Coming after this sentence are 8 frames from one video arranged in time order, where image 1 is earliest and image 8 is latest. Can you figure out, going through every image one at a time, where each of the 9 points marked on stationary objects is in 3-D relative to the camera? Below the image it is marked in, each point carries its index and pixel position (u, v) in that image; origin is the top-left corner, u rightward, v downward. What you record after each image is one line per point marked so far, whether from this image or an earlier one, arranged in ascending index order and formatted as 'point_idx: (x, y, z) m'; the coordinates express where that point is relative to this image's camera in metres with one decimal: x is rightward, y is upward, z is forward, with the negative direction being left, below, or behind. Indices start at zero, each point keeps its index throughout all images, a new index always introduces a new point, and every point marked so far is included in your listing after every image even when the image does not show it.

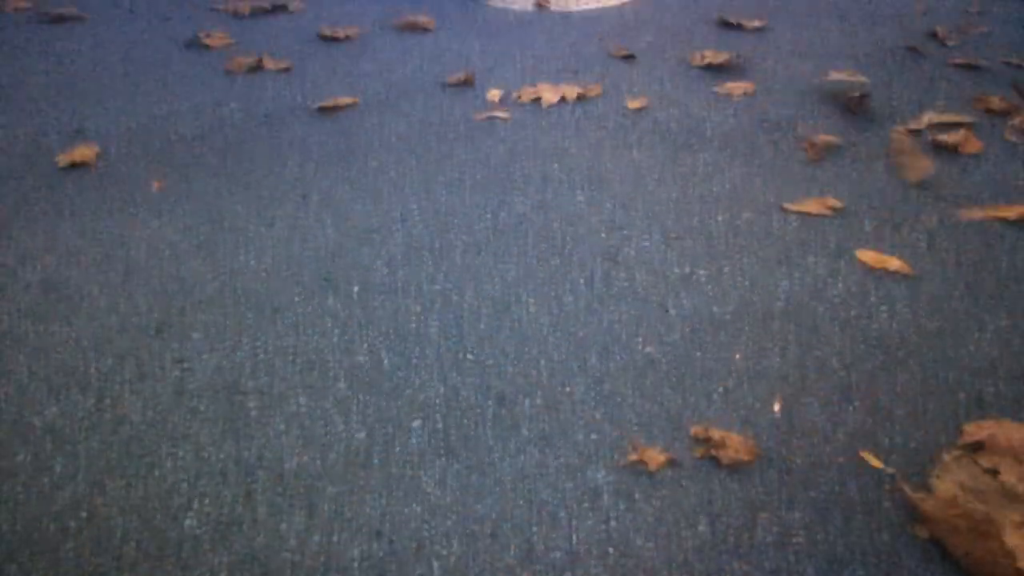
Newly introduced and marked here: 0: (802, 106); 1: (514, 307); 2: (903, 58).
0: (+0.7, +0.4, +2.4) m
1: (0.0, 0.0, +1.4) m
2: (+1.1, +0.6, +2.9) m
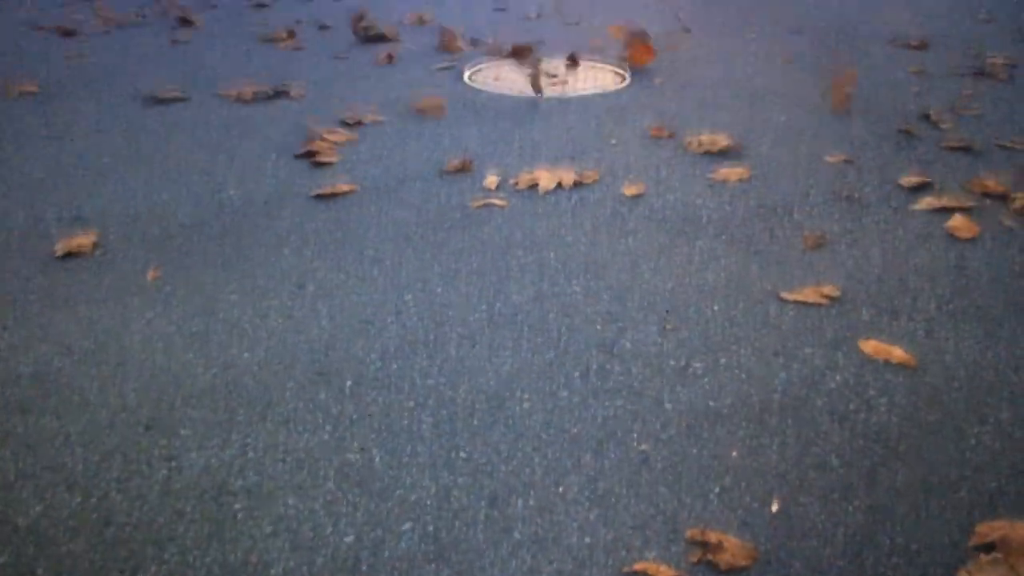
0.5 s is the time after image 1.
0: (+0.7, +0.2, +2.4) m
1: (0.0, -0.2, +1.4) m
2: (+1.1, +0.4, +2.9) m
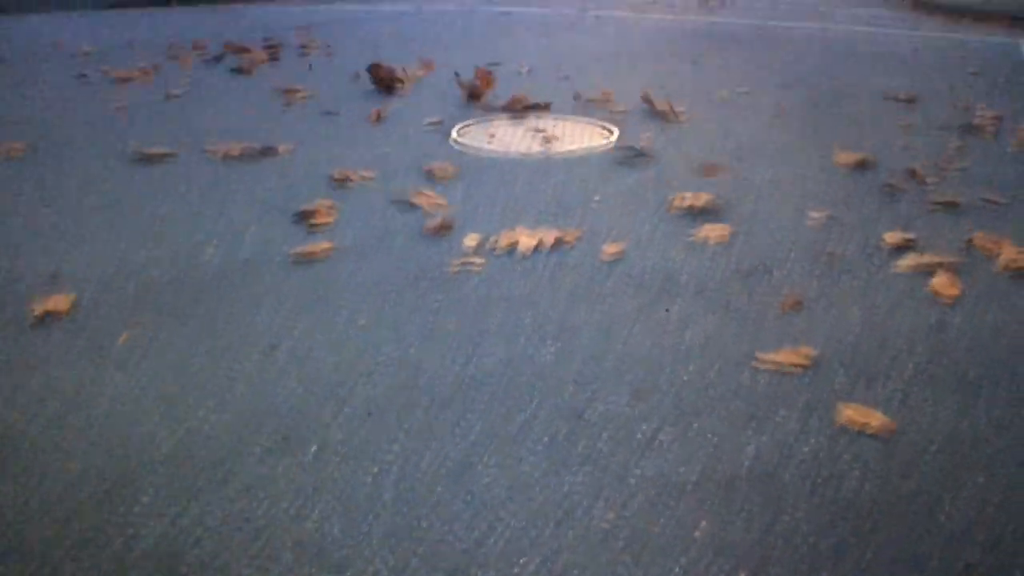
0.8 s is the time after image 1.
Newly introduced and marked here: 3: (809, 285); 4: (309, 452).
0: (+0.6, +0.1, +2.4) m
1: (-0.1, -0.2, +1.4) m
2: (+1.0, +0.3, +2.9) m
3: (+0.6, 0.0, +2.1) m
4: (-0.3, -0.2, +1.5) m
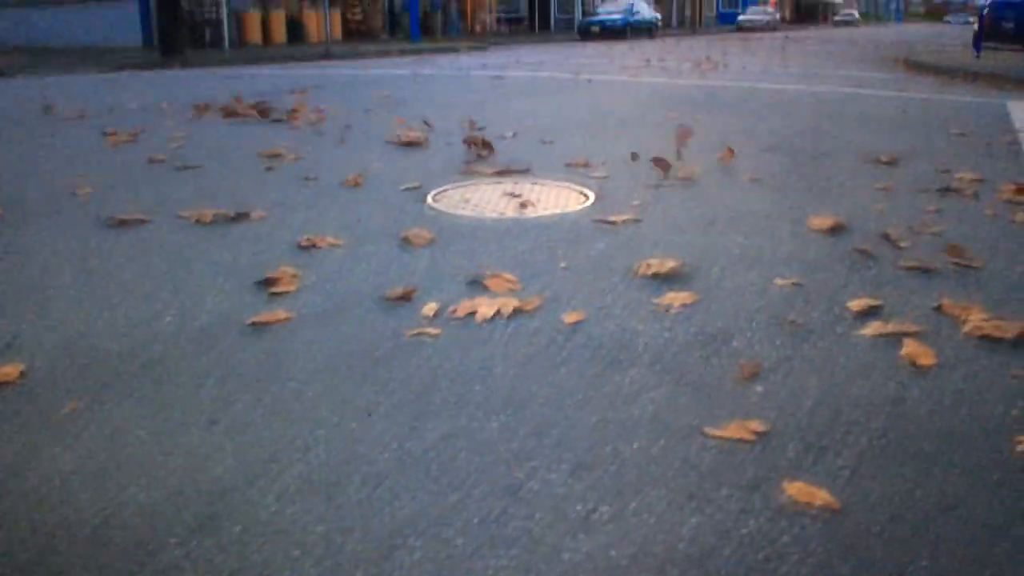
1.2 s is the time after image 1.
0: (+0.5, -0.1, +2.3) m
1: (-0.1, -0.3, +1.4) m
2: (+1.0, +0.1, +2.9) m
3: (+0.5, -0.1, +2.1) m
4: (-0.4, -0.3, +1.4) m
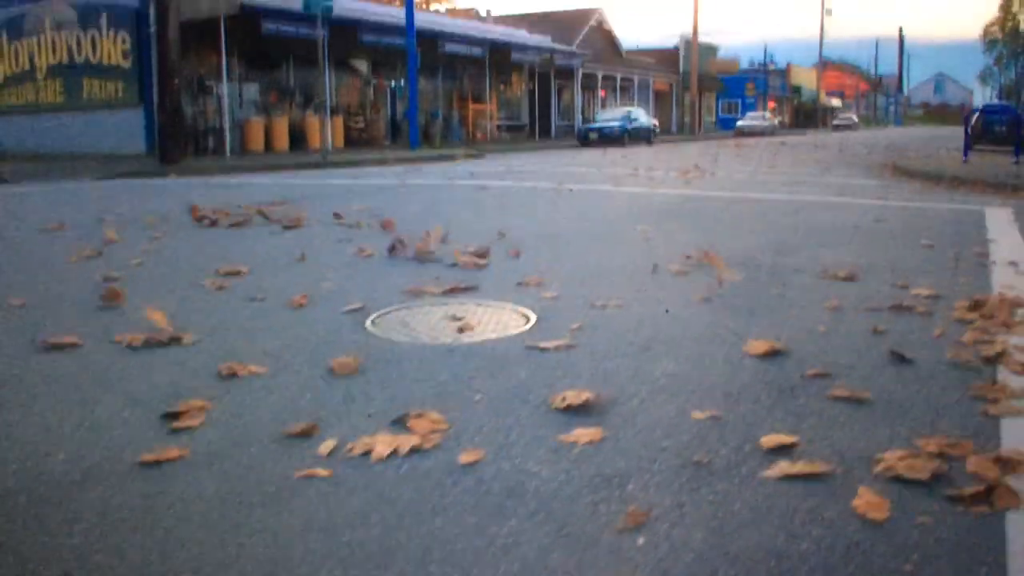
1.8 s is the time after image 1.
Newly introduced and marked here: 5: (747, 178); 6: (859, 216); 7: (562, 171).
0: (+0.3, -0.4, +2.3) m
1: (-0.4, -0.6, +1.3) m
2: (+0.7, -0.3, +2.8) m
3: (+0.3, -0.4, +2.0) m
4: (-0.6, -0.5, +1.3) m
5: (+2.9, +1.3, +12.6) m
6: (+2.6, +0.5, +7.8) m
7: (+0.7, +1.5, +13.8) m
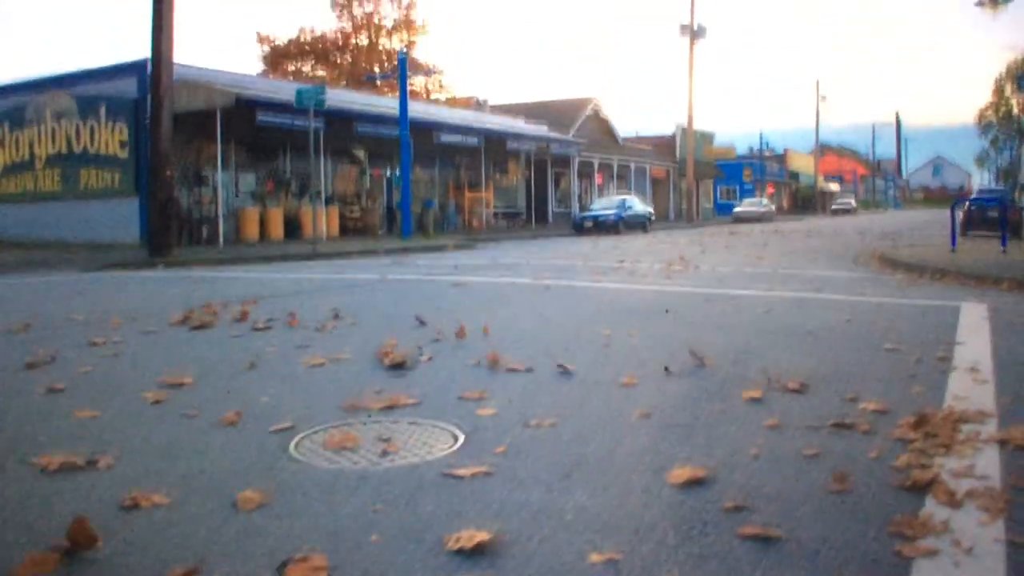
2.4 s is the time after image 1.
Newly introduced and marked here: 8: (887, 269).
0: (0.0, -0.7, +2.2) m
1: (-0.6, -0.8, +1.2) m
2: (+0.5, -0.6, +2.7) m
3: (0.0, -0.7, +1.9) m
4: (-0.9, -0.8, +1.2) m
5: (+2.6, +0.2, +12.6) m
6: (+2.4, -0.2, +7.7) m
7: (+0.4, +0.3, +13.8) m
8: (+5.0, +0.3, +13.9) m
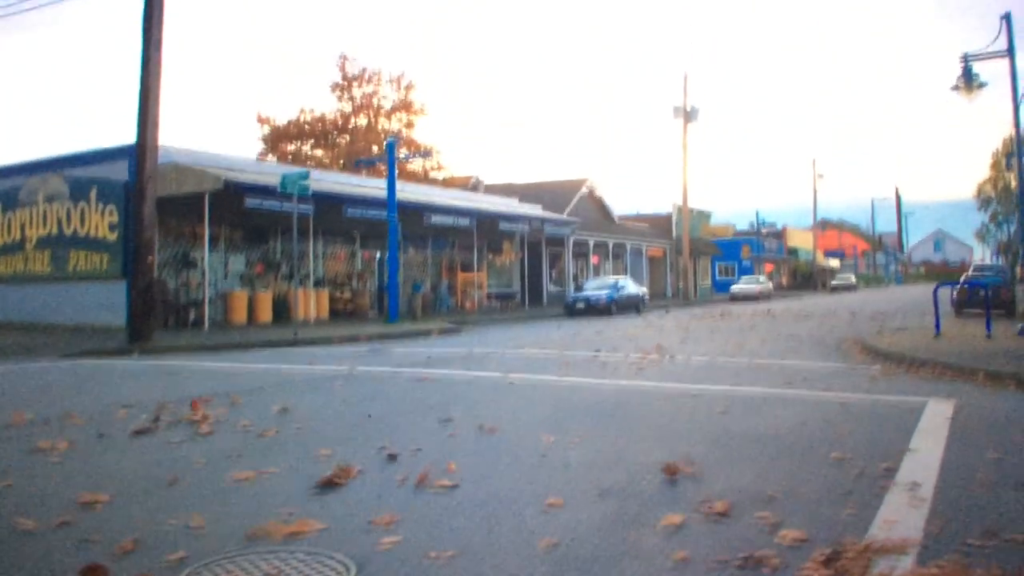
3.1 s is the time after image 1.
0: (-0.3, -1.0, +2.0) m
1: (-1.0, -1.0, +1.0) m
2: (+0.1, -1.0, +2.6) m
3: (-0.4, -1.0, +1.7) m
4: (-1.3, -1.1, +1.1) m
5: (+2.3, -0.9, +12.5) m
6: (+2.0, -0.9, +7.6) m
7: (+0.1, -0.8, +13.6) m
8: (+4.7, -0.9, +13.8) m
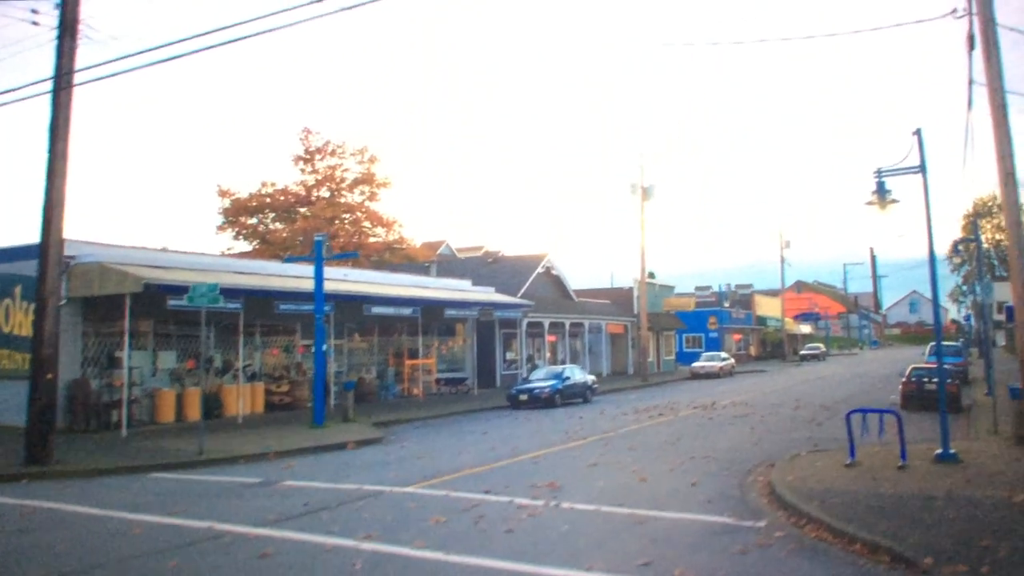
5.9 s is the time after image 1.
0: (-1.6, -2.1, +1.5) m
1: (-2.3, -2.1, +0.4) m
2: (-1.2, -2.2, +2.0) m
3: (-1.6, -2.1, +1.2) m
4: (-2.5, -2.1, +0.5) m
5: (+0.9, -2.6, +12.0) m
6: (+0.7, -2.4, +7.1) m
7: (-1.3, -2.6, +13.1) m
8: (+3.2, -2.7, +13.3) m
